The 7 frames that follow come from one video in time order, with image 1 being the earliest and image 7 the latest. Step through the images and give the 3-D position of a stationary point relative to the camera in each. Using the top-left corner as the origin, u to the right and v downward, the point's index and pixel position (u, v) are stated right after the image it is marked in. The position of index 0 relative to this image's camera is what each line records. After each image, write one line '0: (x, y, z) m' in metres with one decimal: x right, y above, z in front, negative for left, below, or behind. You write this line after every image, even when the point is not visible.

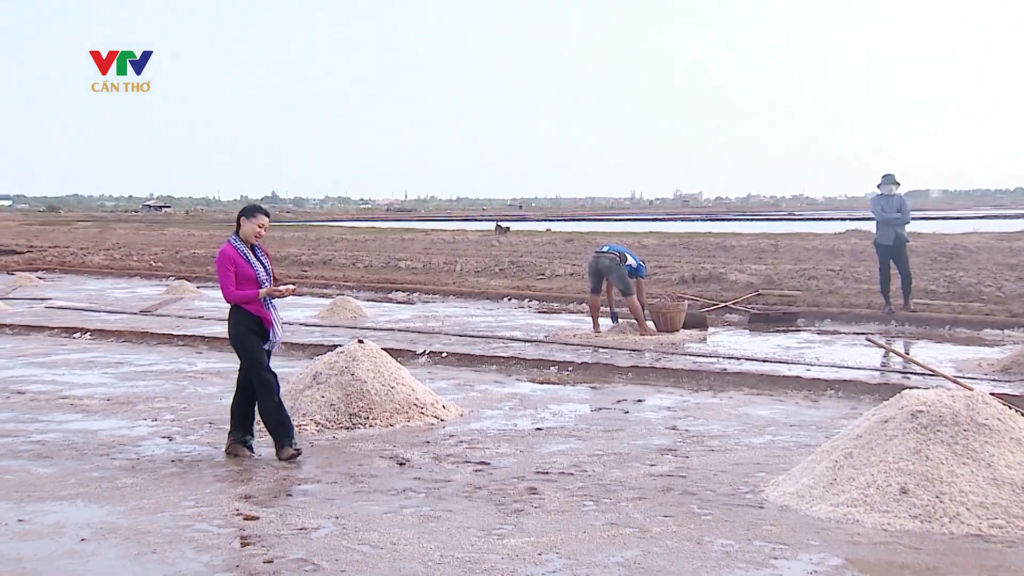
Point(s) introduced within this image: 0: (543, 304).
0: (+0.4, -0.3, +16.9) m
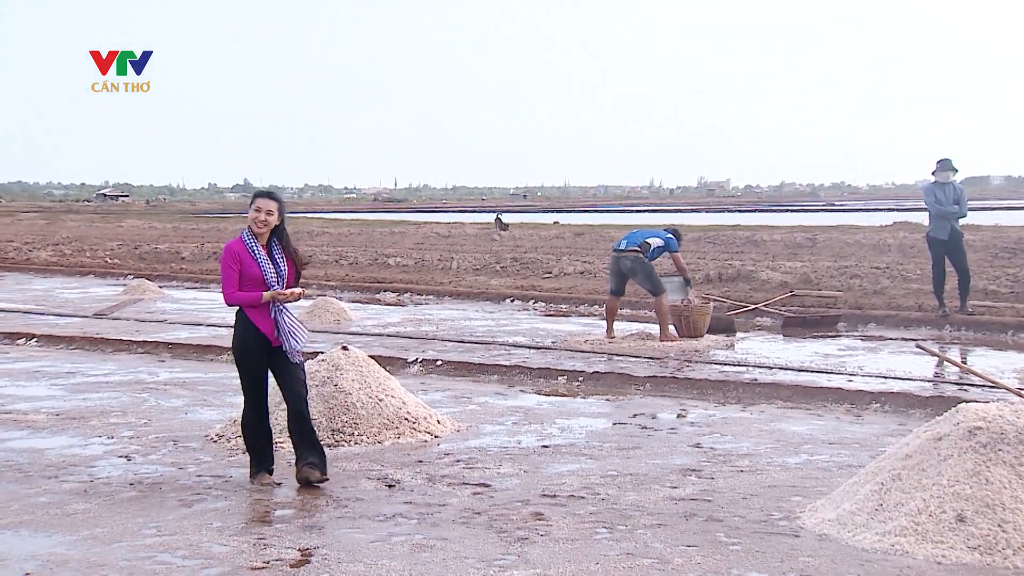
0: (+0.5, -0.3, +15.8) m
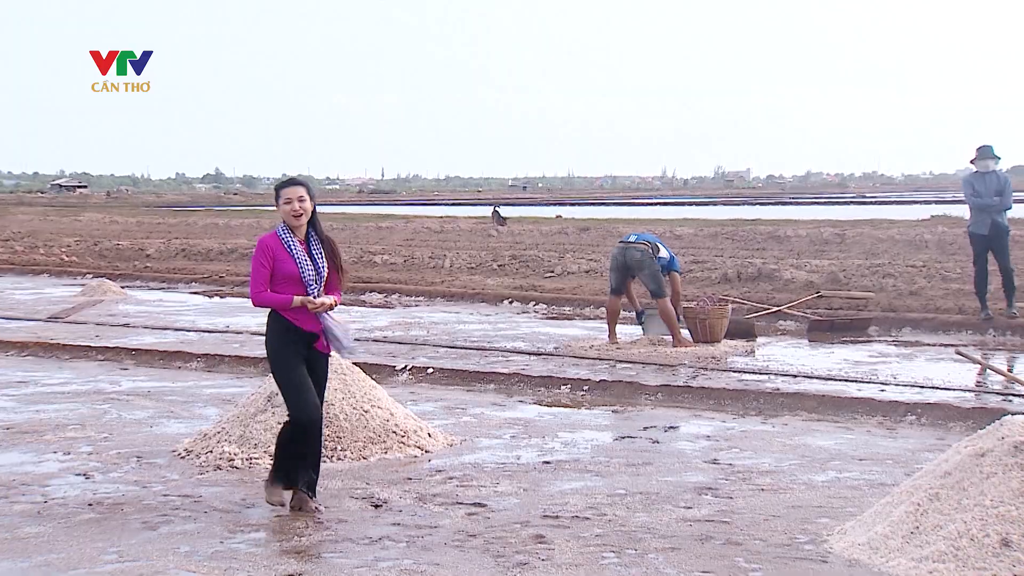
0: (+0.5, -0.3, +15.0) m
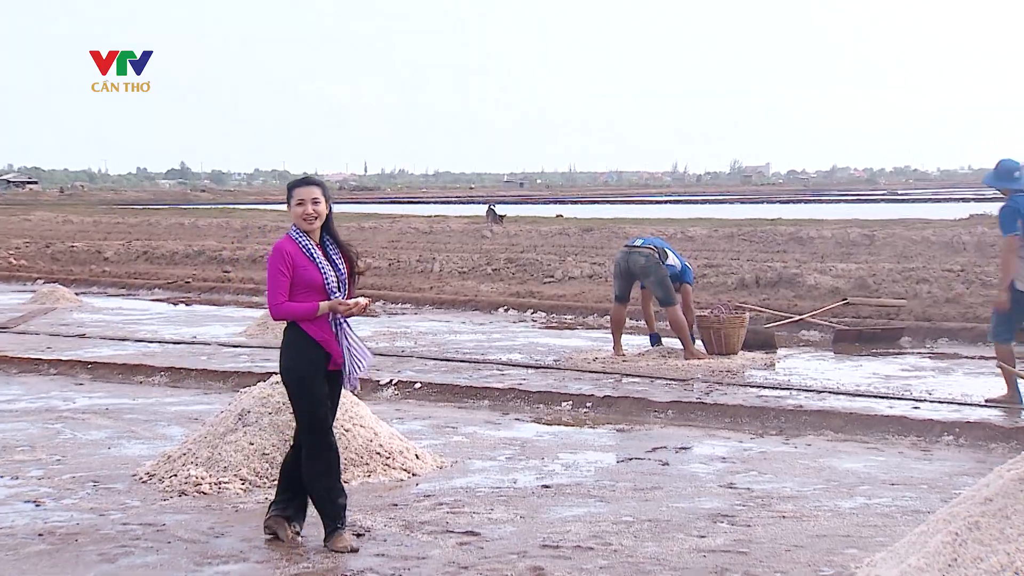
0: (+0.4, -0.3, +14.2) m
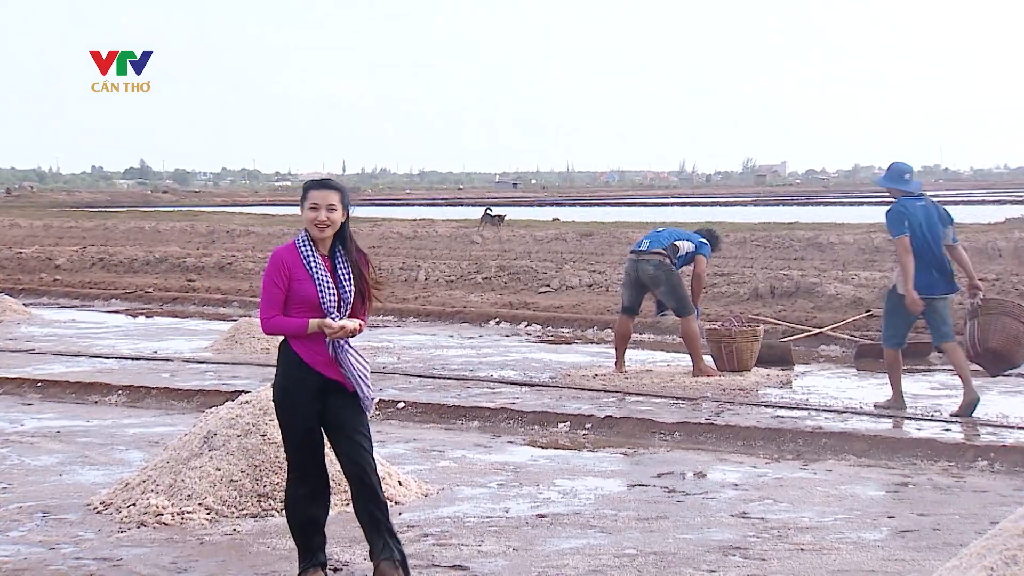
0: (+0.4, -0.4, +13.5) m
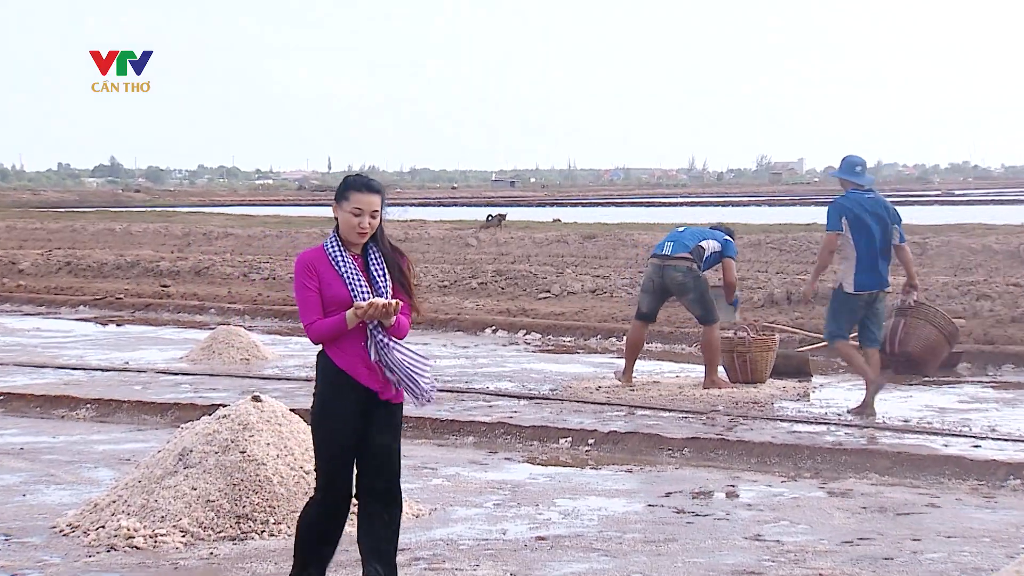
0: (+0.4, -0.4, +13.1) m
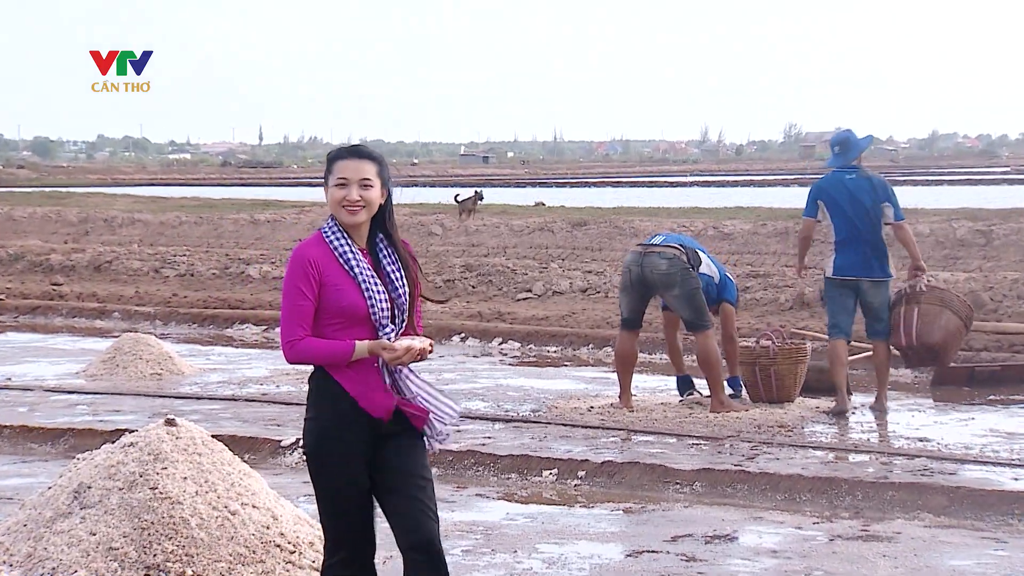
0: (+0.3, -0.4, +11.9) m
